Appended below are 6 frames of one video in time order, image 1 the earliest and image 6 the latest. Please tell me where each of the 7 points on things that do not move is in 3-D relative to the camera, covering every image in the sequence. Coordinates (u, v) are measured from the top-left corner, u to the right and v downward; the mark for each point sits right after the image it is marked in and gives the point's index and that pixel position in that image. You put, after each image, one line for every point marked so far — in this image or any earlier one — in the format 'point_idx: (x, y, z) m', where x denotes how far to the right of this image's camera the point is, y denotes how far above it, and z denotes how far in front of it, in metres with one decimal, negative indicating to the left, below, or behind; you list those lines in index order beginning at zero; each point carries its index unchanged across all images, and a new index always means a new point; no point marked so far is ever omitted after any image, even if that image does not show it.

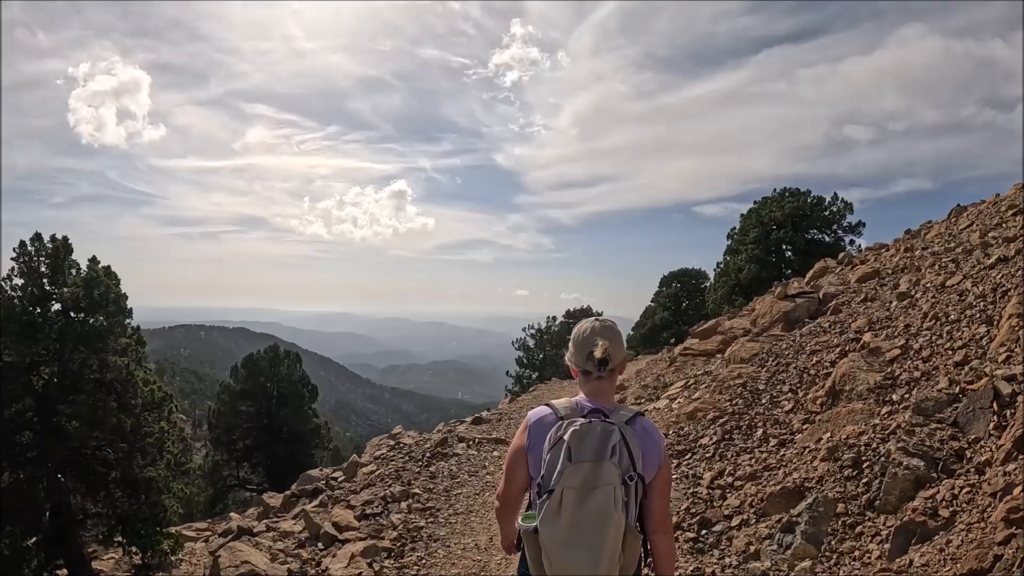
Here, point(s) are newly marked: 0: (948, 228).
0: (+8.6, +1.2, +11.4) m
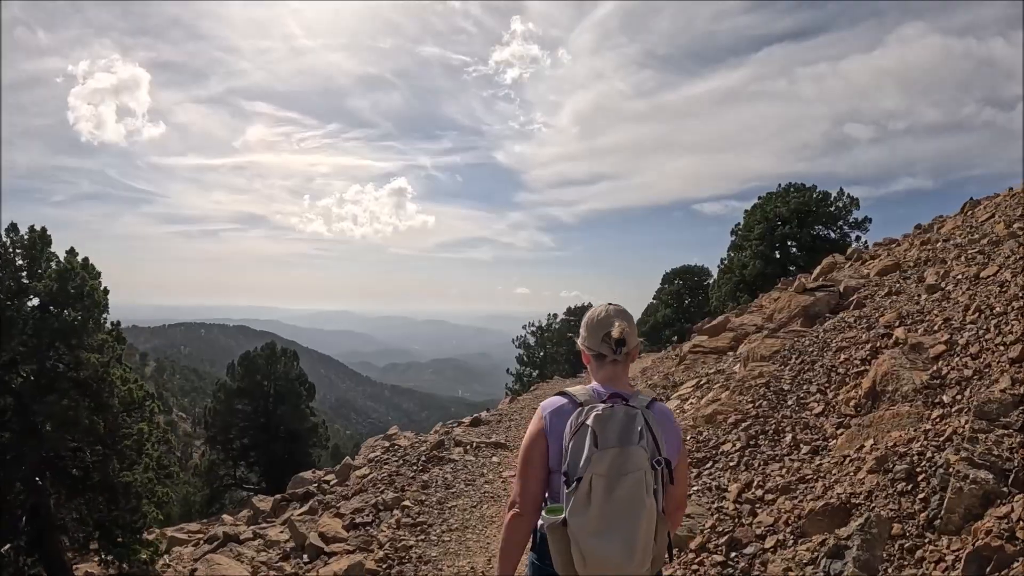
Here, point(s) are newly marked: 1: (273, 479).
0: (+8.6, +1.3, +11.2) m
1: (-8.1, -6.6, +20.0) m
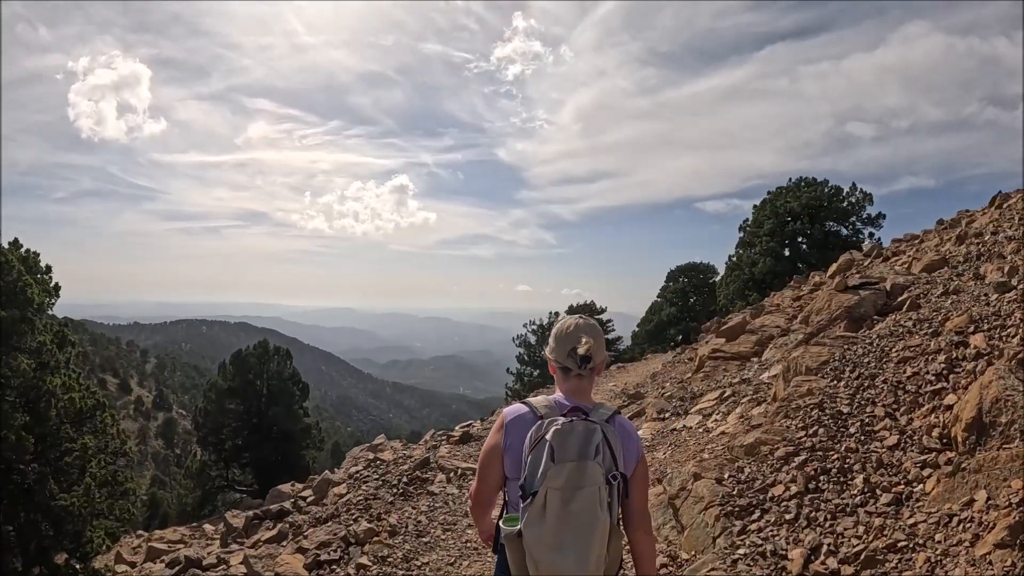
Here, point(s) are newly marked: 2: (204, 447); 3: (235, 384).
0: (+8.6, +1.3, +10.7) m
1: (-8.1, -6.4, +19.5) m
2: (-10.3, -5.3, +19.7) m
3: (-9.3, -3.2, +19.8) m
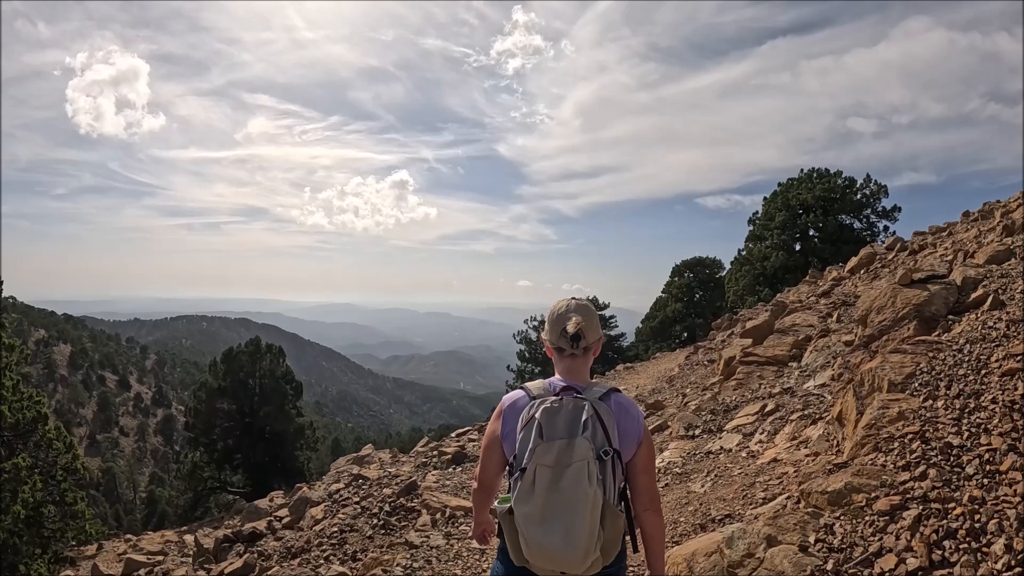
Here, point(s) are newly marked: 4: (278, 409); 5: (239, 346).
0: (+8.6, +1.4, +10.2) m
1: (-8.1, -6.3, +19.1) m
2: (-10.3, -5.2, +19.2) m
3: (-9.3, -3.1, +19.4) m
4: (-7.7, -4.0, +19.7) m
5: (-9.1, -1.9, +19.9) m
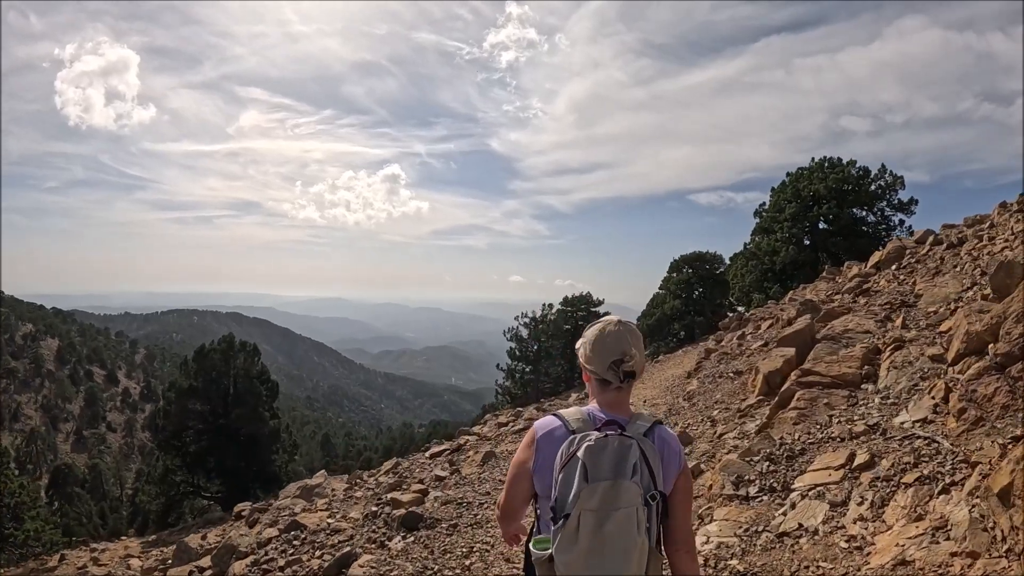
0: (+8.4, +1.4, +9.5) m
1: (-8.4, -6.1, +18.2) m
2: (-10.6, -5.0, +18.3) m
3: (-9.6, -2.9, +18.5) m
4: (-8.0, -3.8, +18.9) m
5: (-9.4, -1.7, +19.0) m
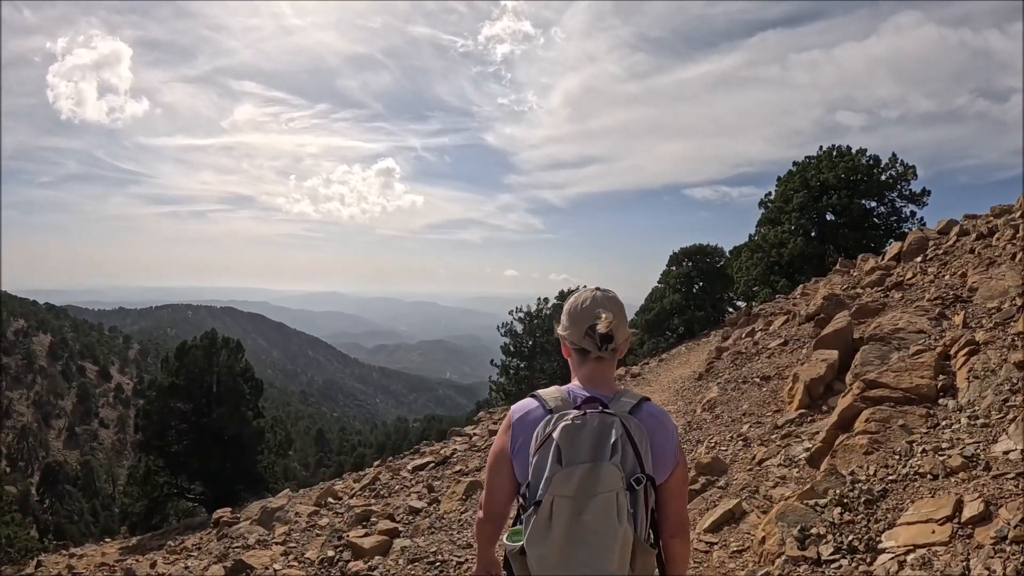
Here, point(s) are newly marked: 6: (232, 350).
0: (+8.3, +1.5, +9.1) m
1: (-8.6, -6.0, +17.8) m
2: (-10.7, -4.8, +17.8) m
3: (-9.7, -2.7, +18.0) m
4: (-8.2, -3.7, +18.4) m
5: (-9.6, -1.6, +18.5) m
6: (-8.6, -1.9, +19.3) m
